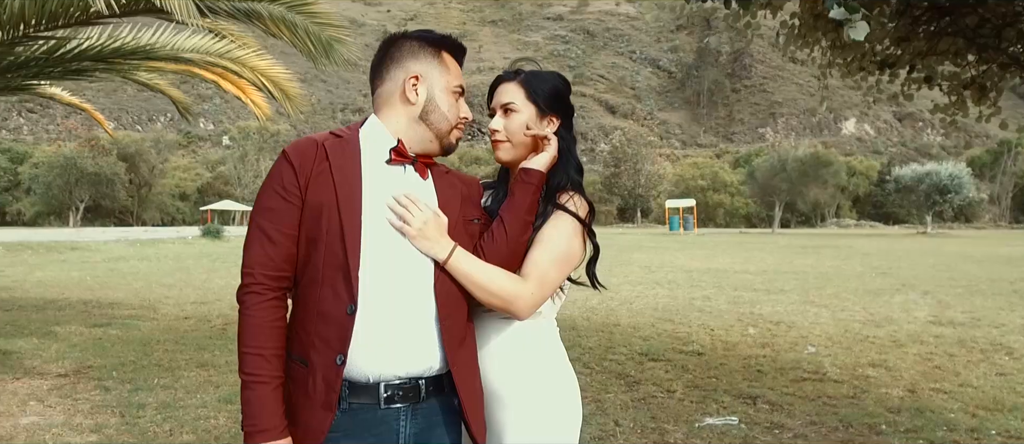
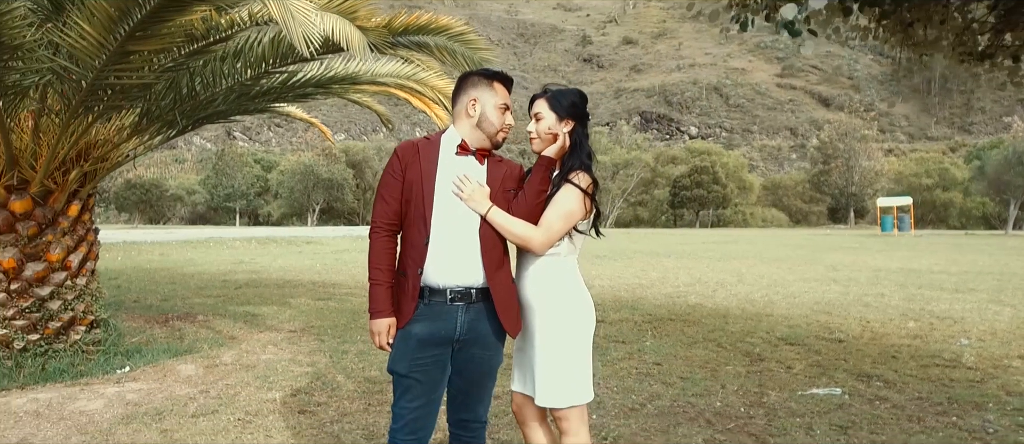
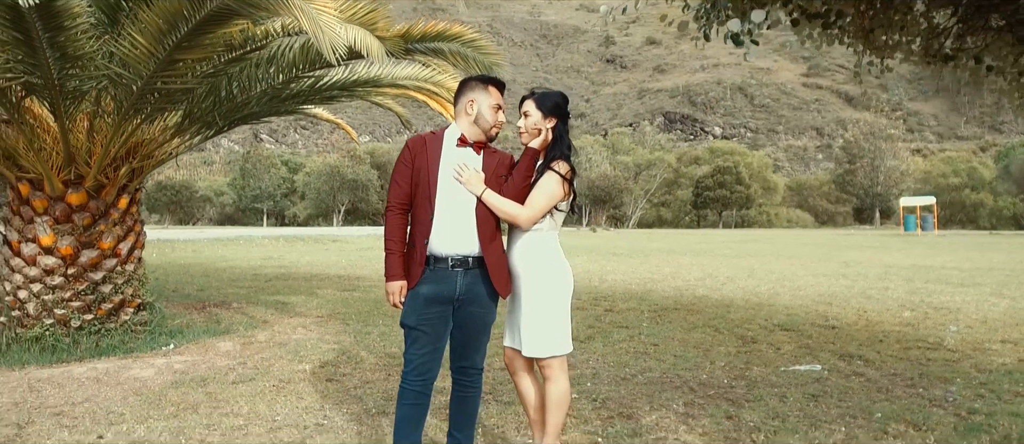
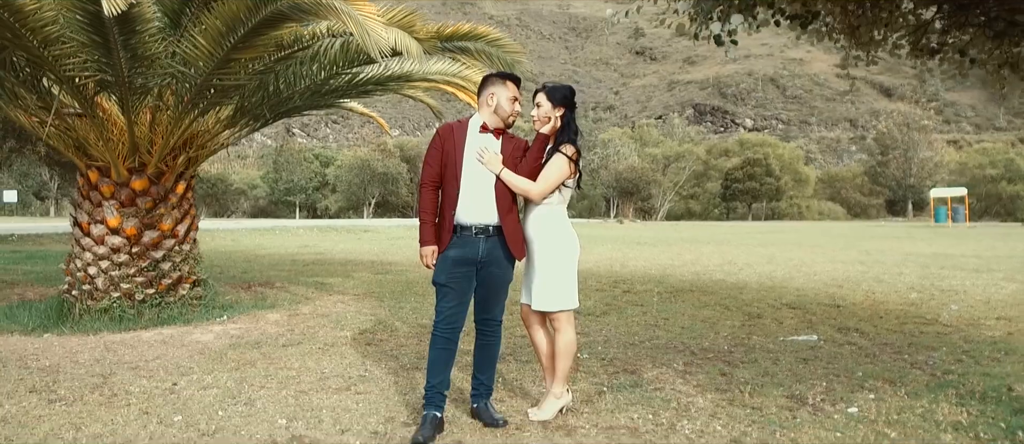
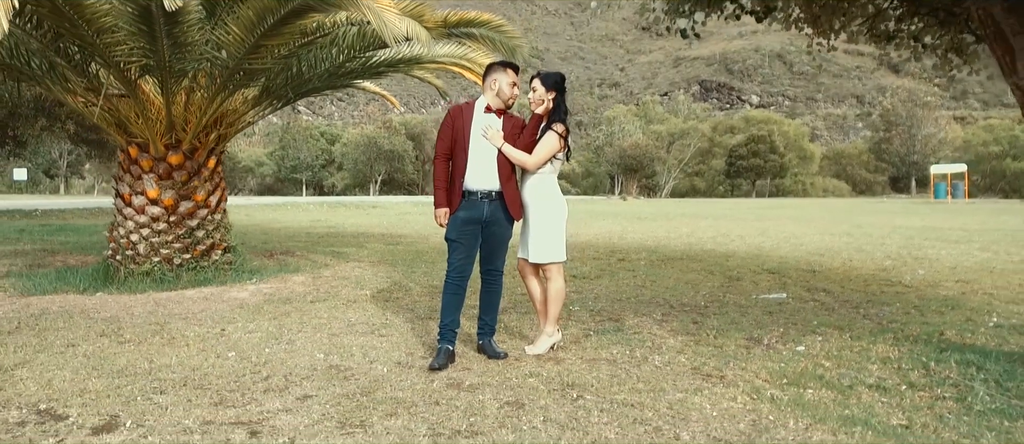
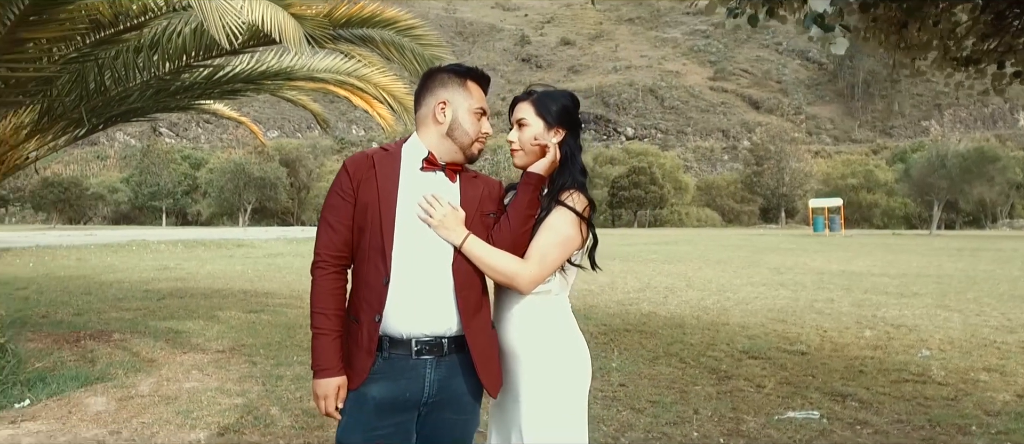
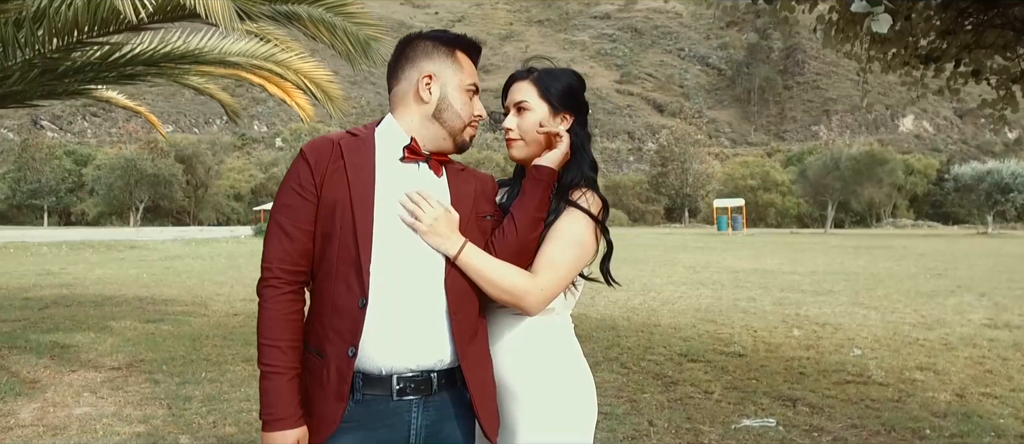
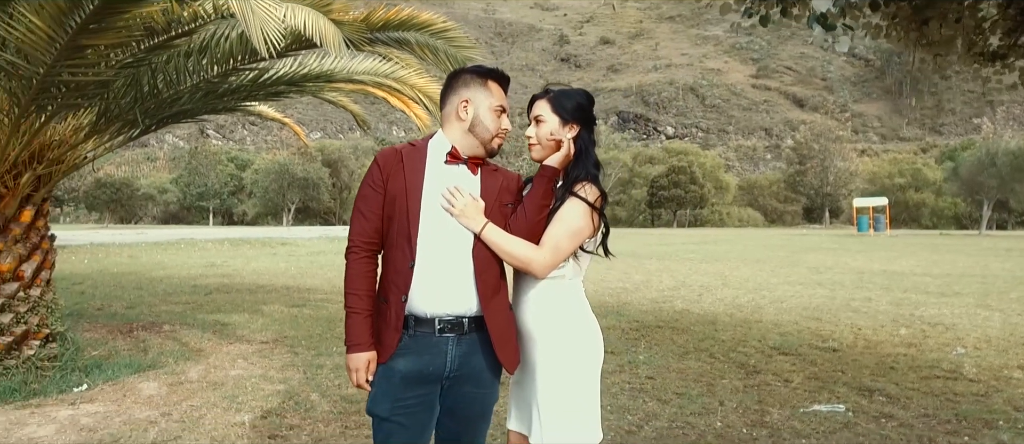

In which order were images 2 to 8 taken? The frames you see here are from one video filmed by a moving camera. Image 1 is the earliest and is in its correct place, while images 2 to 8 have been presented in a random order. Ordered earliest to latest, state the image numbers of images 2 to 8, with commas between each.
7, 6, 8, 2, 3, 4, 5
